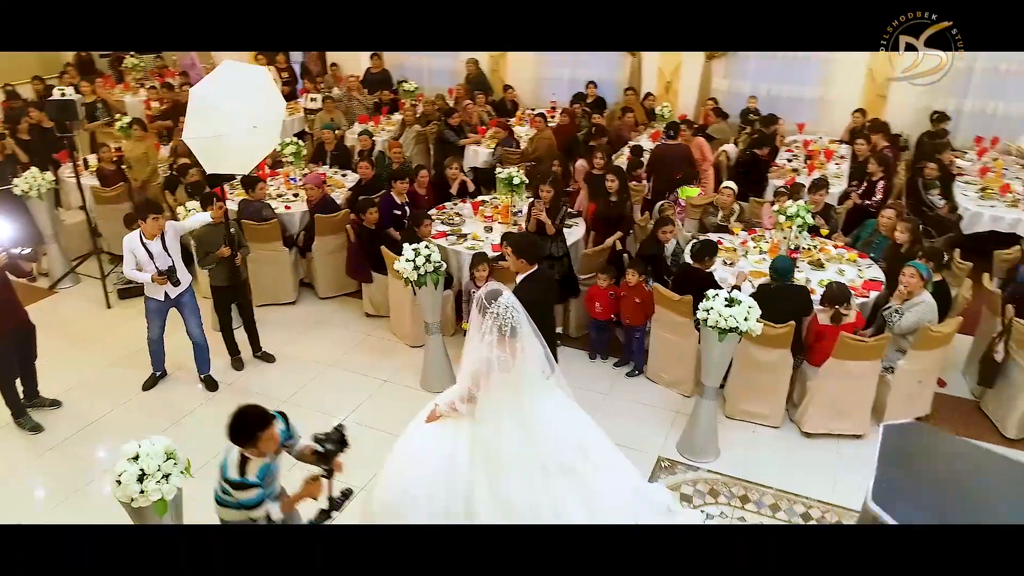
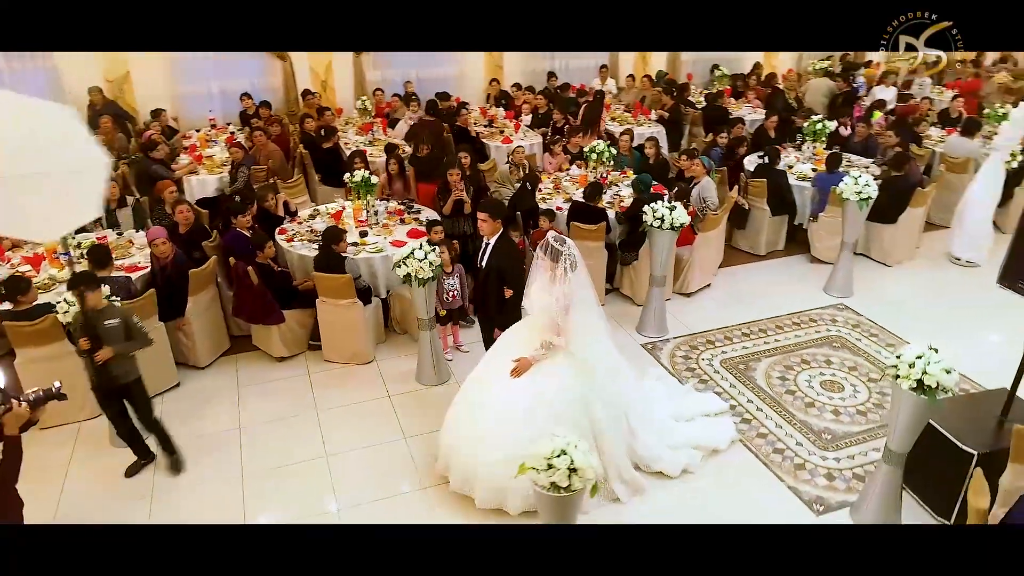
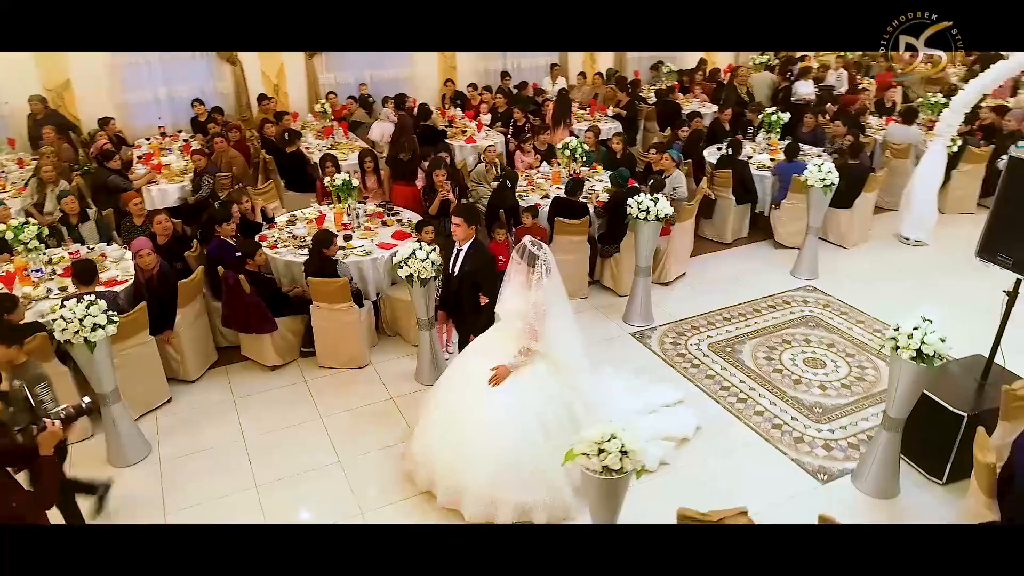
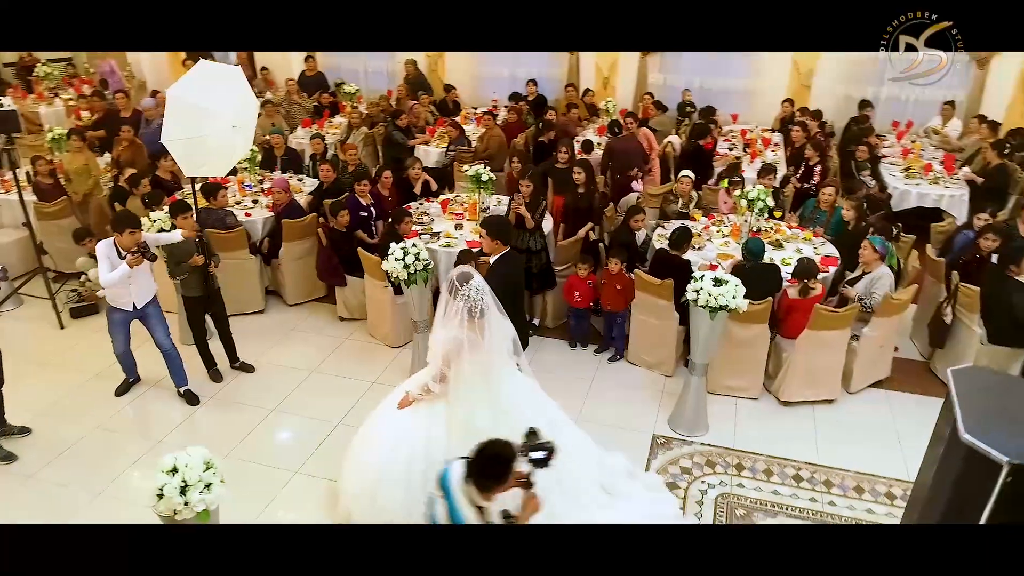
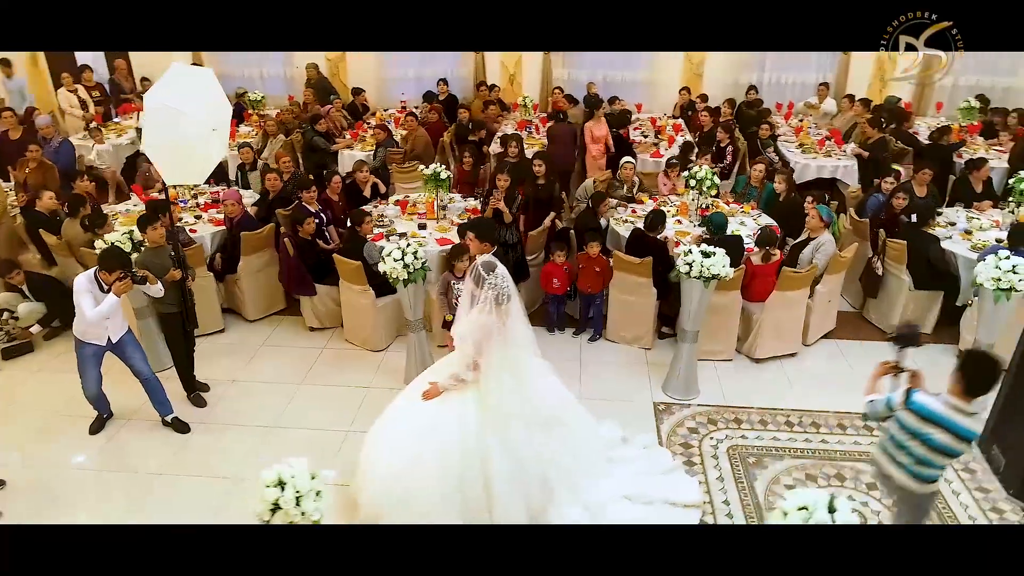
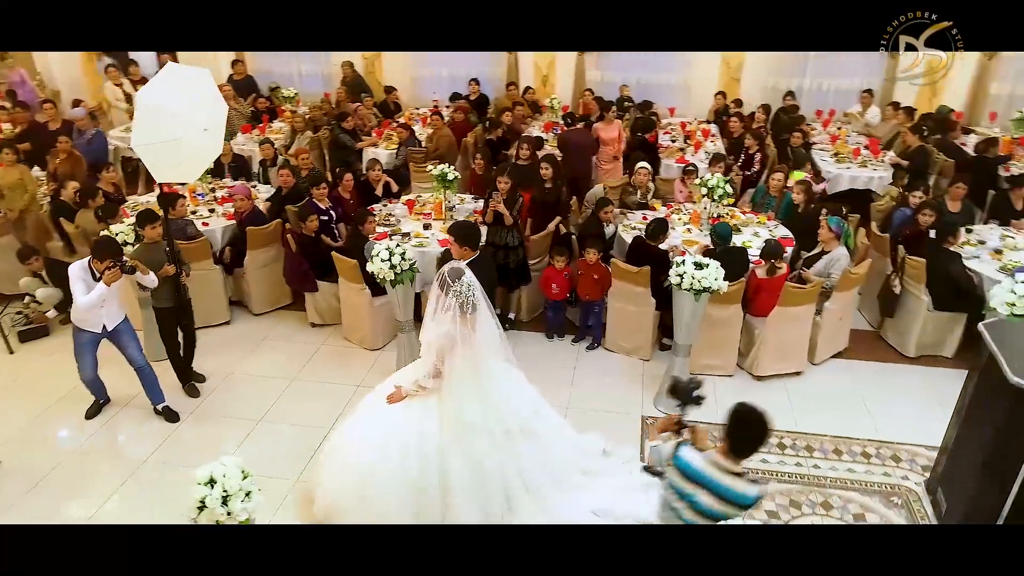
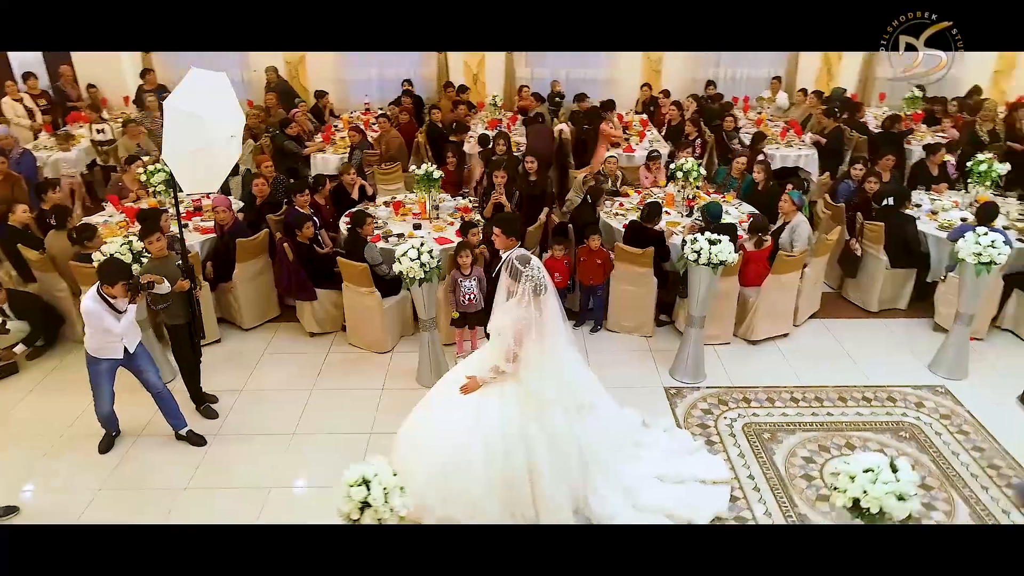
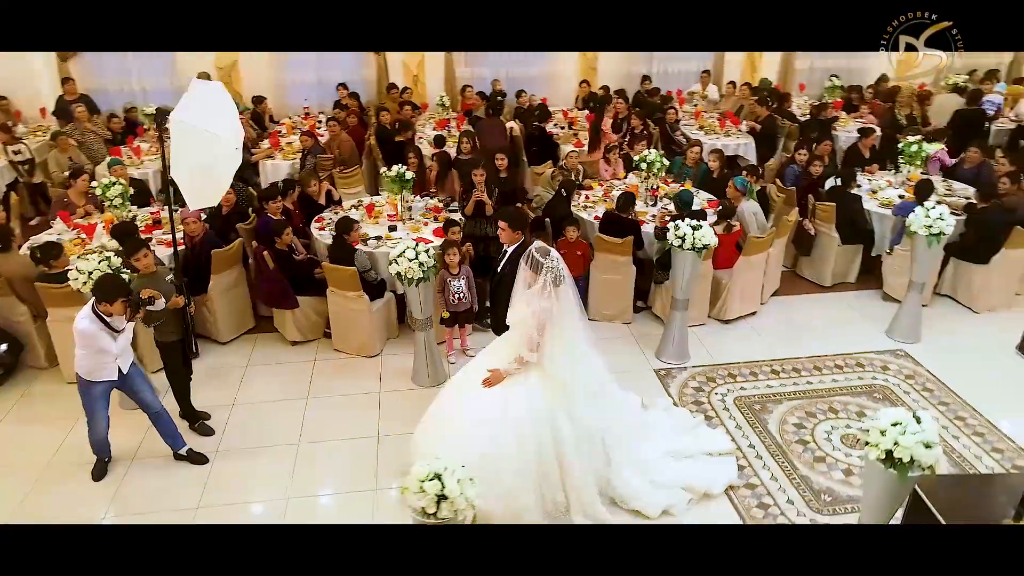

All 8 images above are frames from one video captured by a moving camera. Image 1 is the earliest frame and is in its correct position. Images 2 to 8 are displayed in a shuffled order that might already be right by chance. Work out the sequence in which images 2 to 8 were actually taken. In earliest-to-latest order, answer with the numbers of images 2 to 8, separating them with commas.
4, 6, 5, 7, 8, 2, 3
